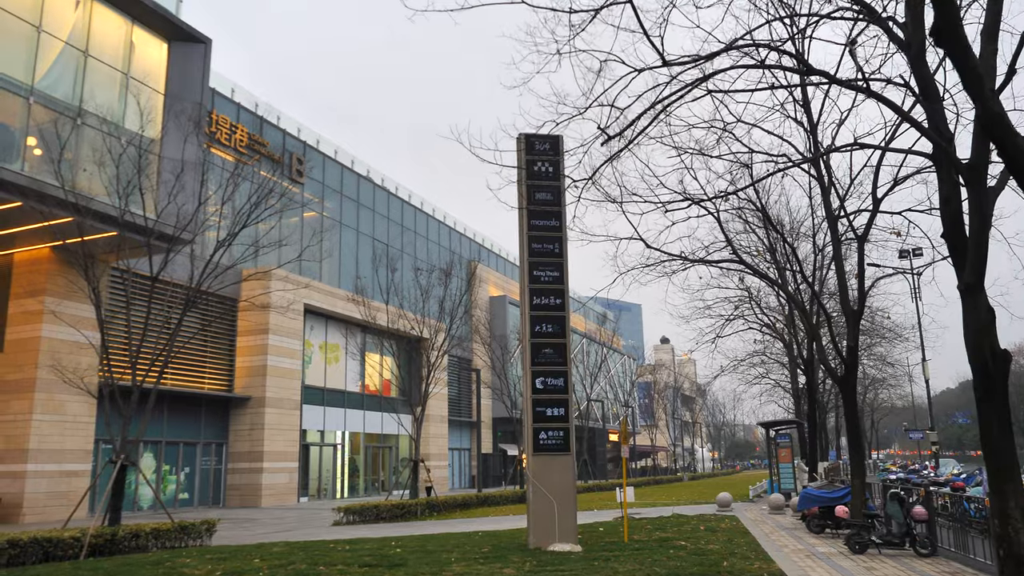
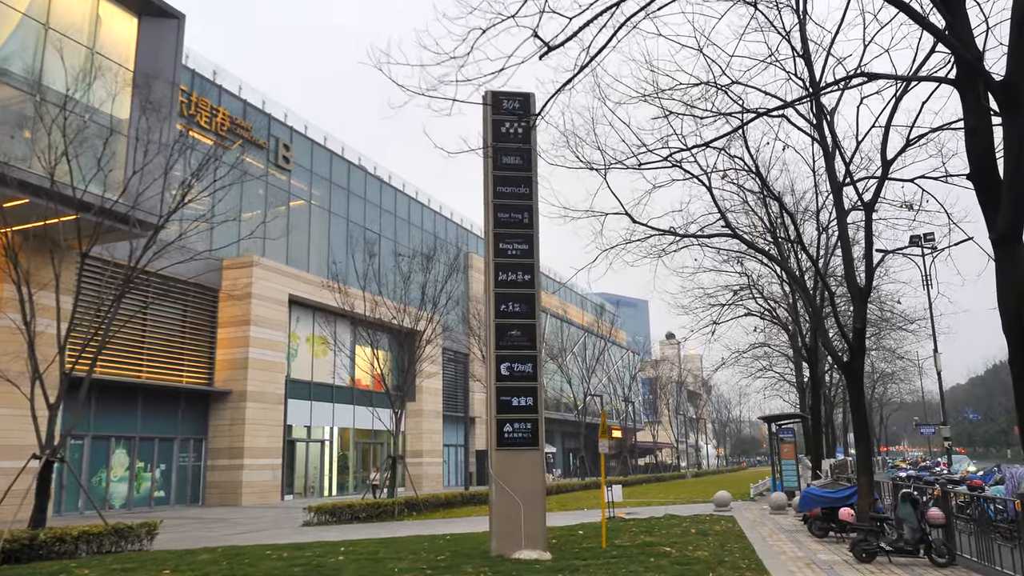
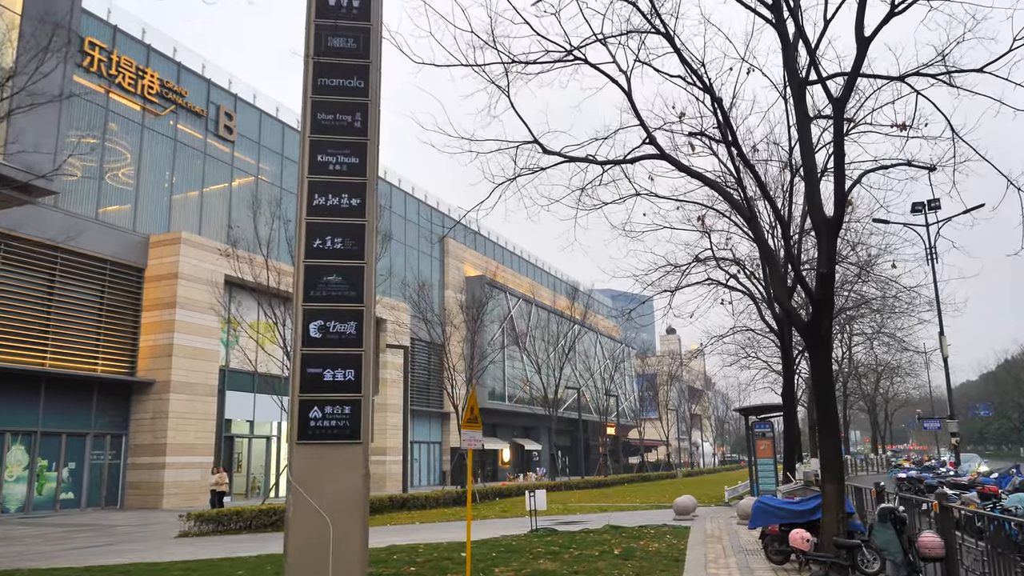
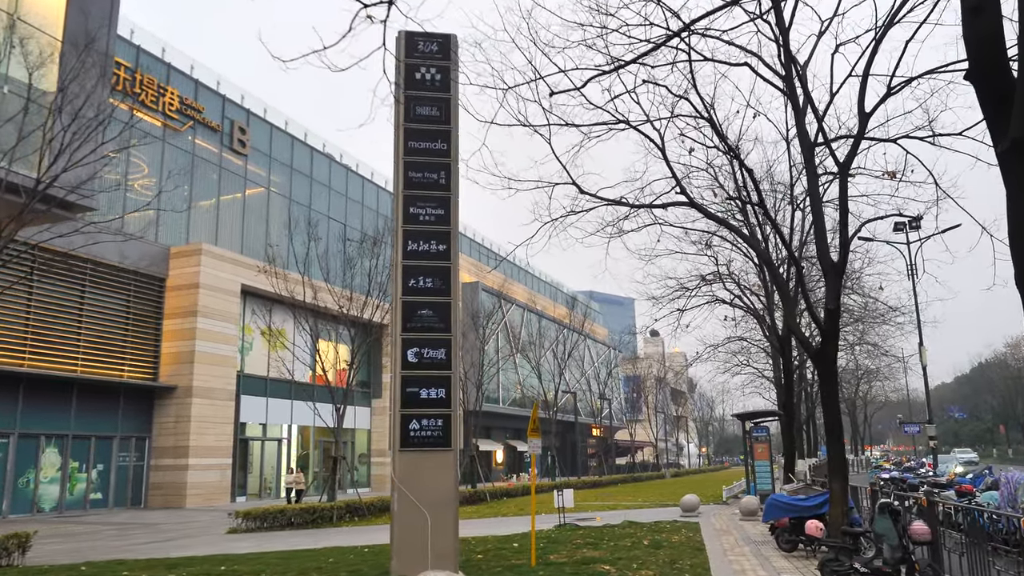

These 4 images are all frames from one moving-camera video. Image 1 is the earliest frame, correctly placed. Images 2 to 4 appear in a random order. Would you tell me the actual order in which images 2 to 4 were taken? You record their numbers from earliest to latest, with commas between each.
2, 4, 3
